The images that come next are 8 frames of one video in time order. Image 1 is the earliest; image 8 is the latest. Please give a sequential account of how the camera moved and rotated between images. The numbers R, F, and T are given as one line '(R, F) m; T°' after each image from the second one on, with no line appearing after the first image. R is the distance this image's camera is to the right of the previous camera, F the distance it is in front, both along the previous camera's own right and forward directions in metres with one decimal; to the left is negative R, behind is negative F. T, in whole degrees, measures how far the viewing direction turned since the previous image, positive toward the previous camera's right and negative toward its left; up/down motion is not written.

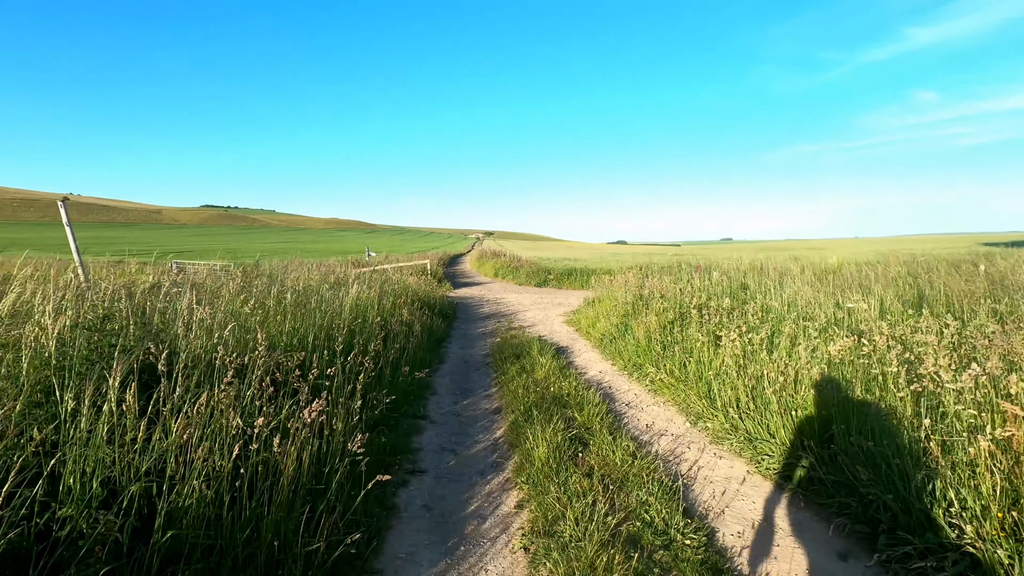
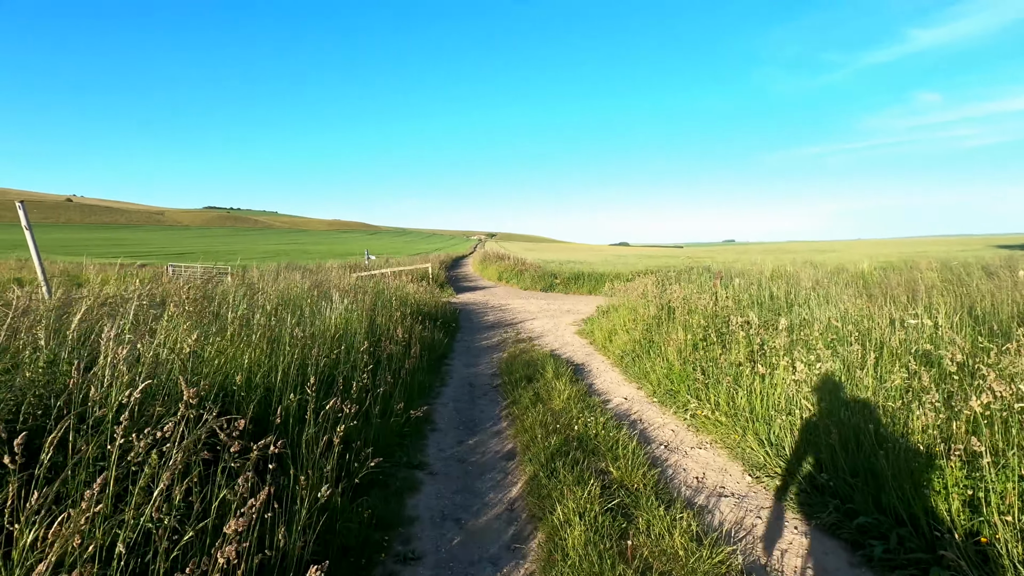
(-0.1, +0.9) m; 0°
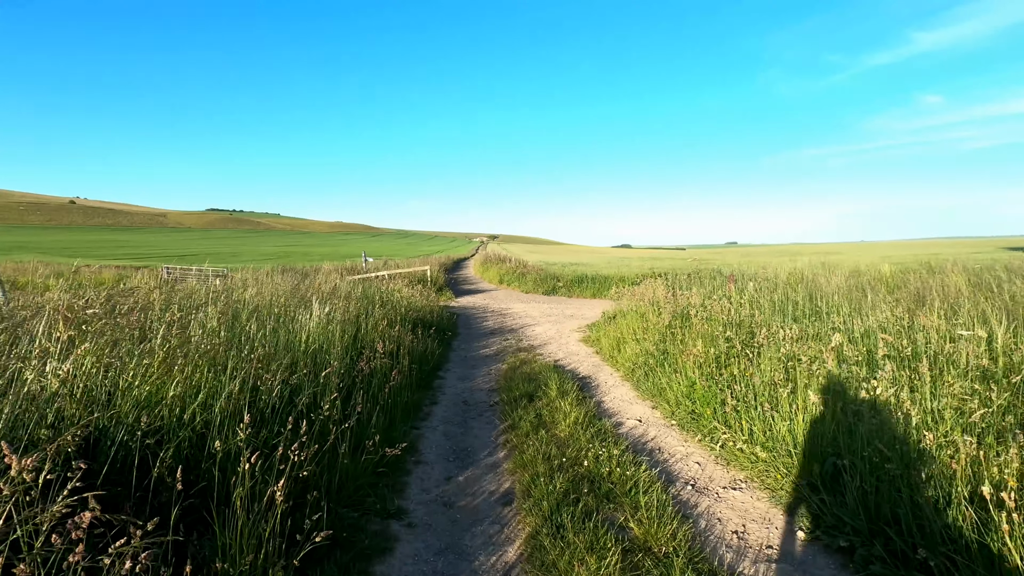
(0.0, +0.7) m; 0°
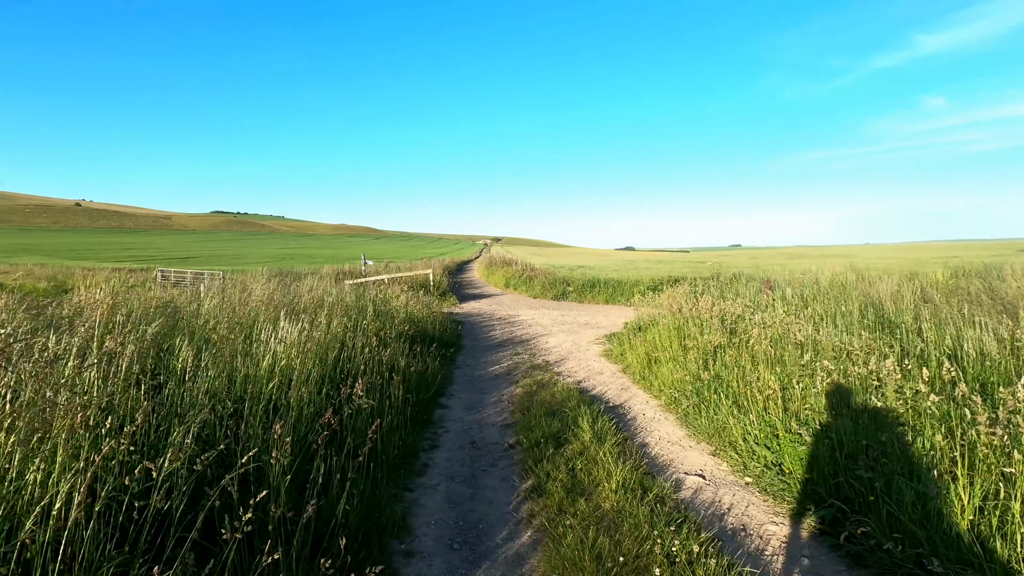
(-0.2, +1.3) m; 0°
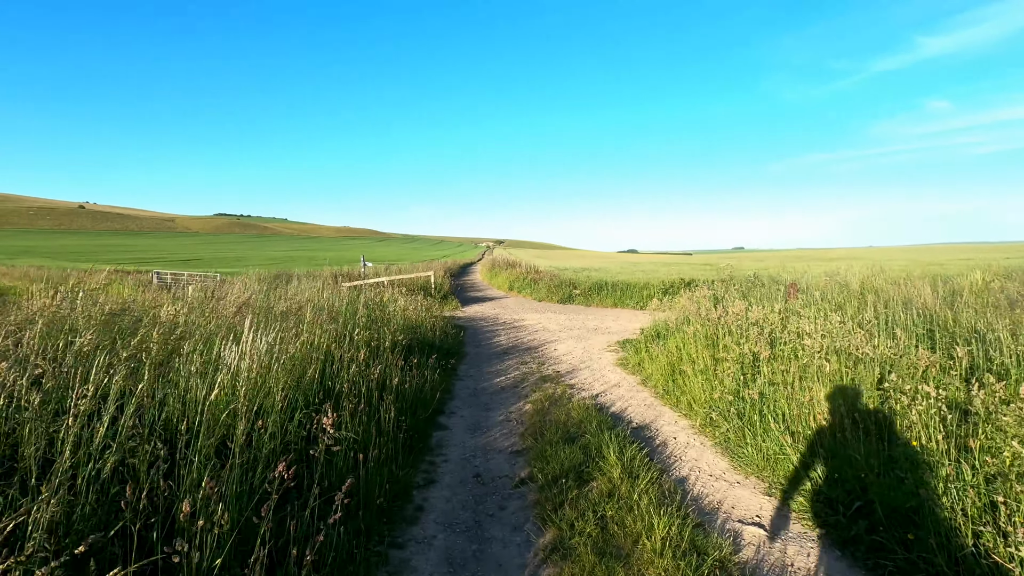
(-0.1, +0.8) m; 0°
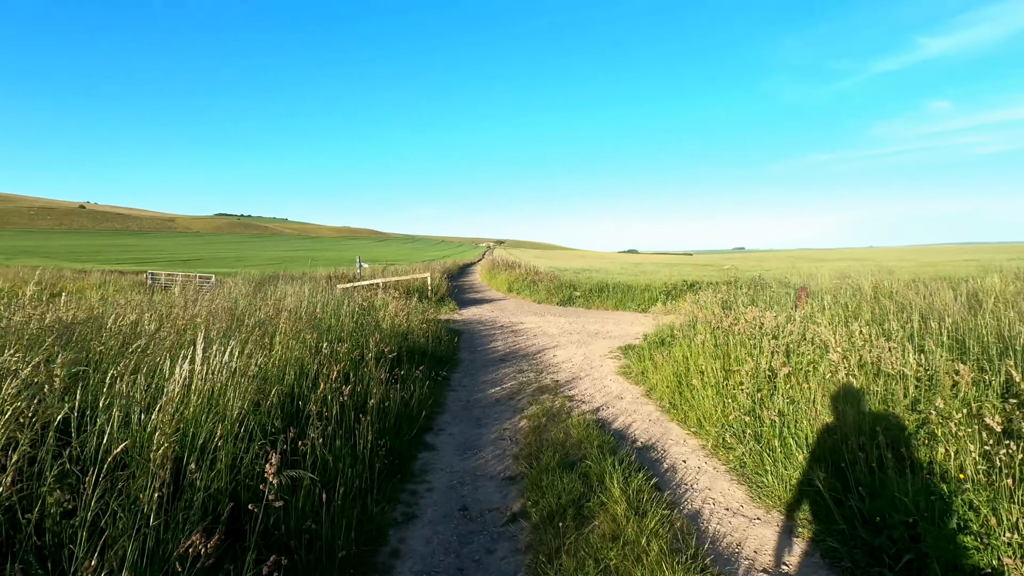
(+0.1, +0.5) m; 0°
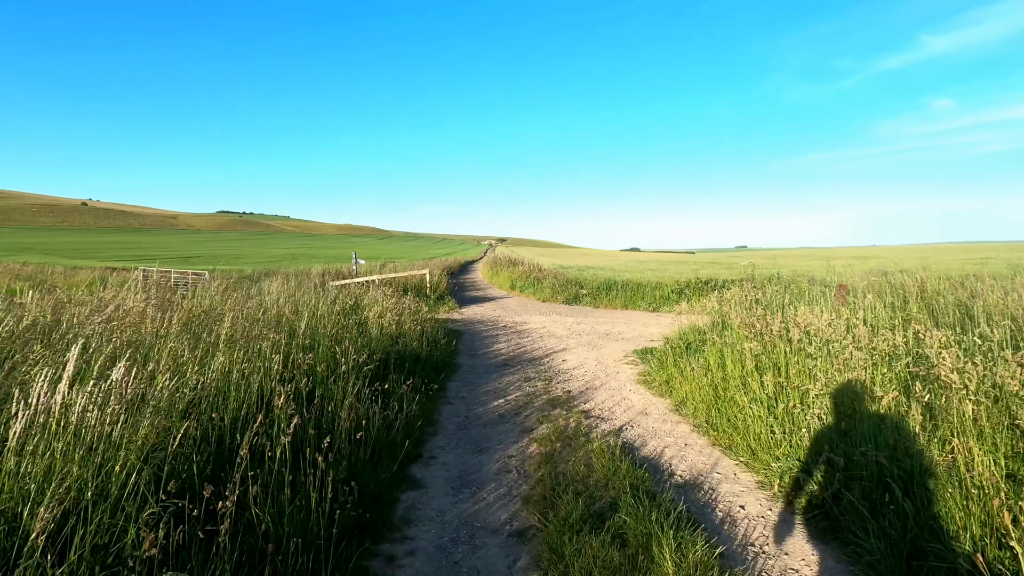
(-0.1, +1.0) m; 0°
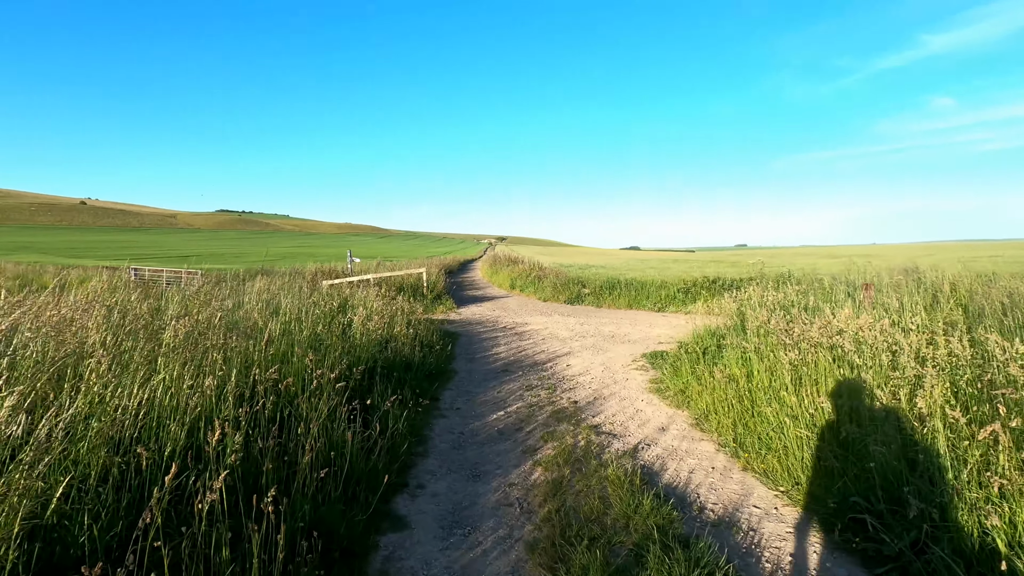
(0.0, +0.6) m; 0°
